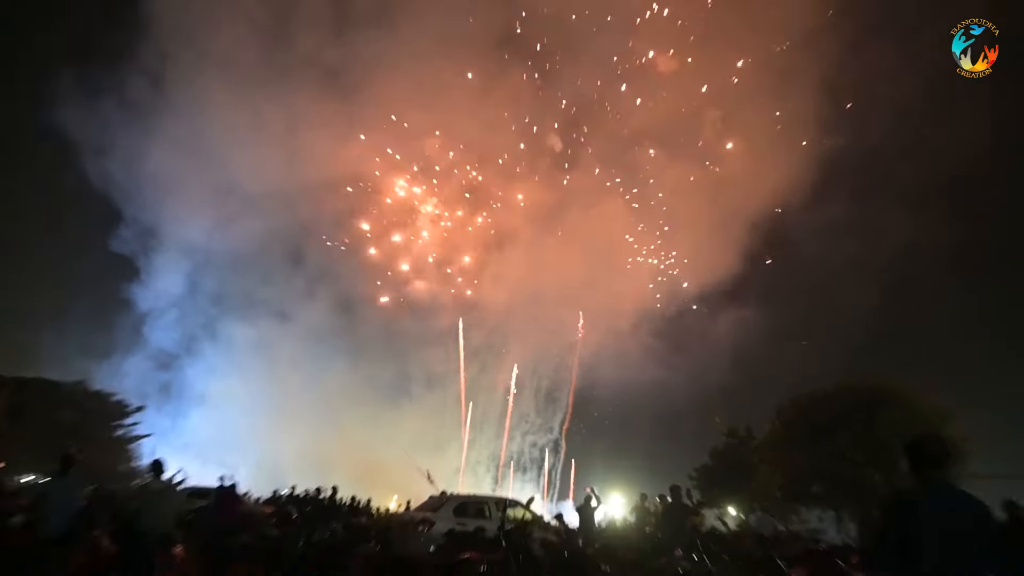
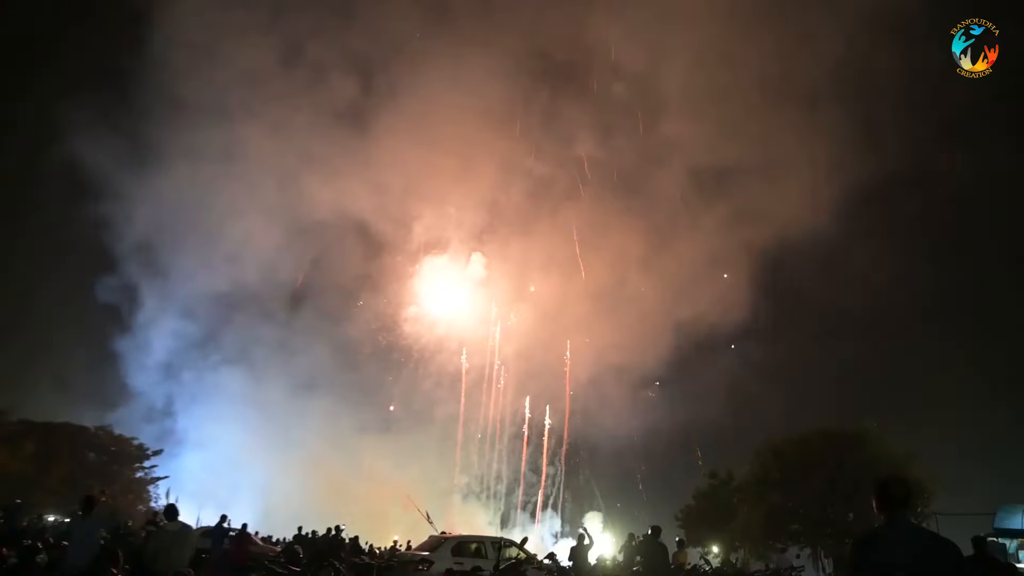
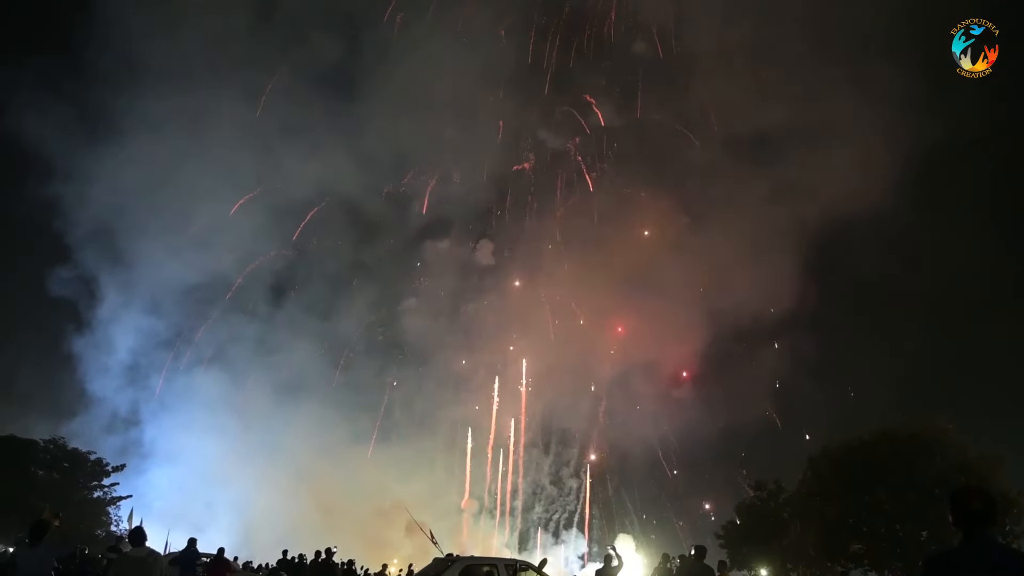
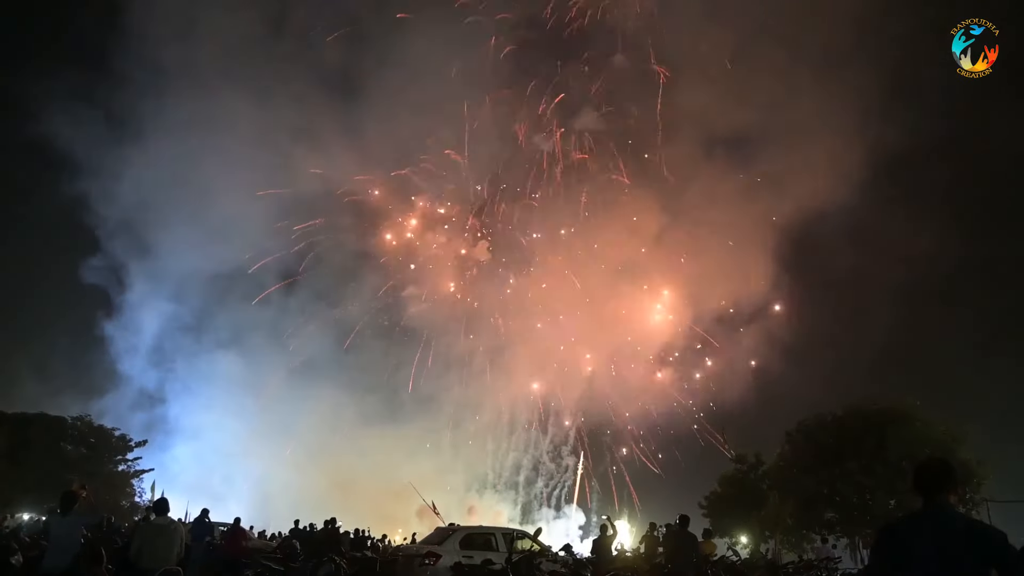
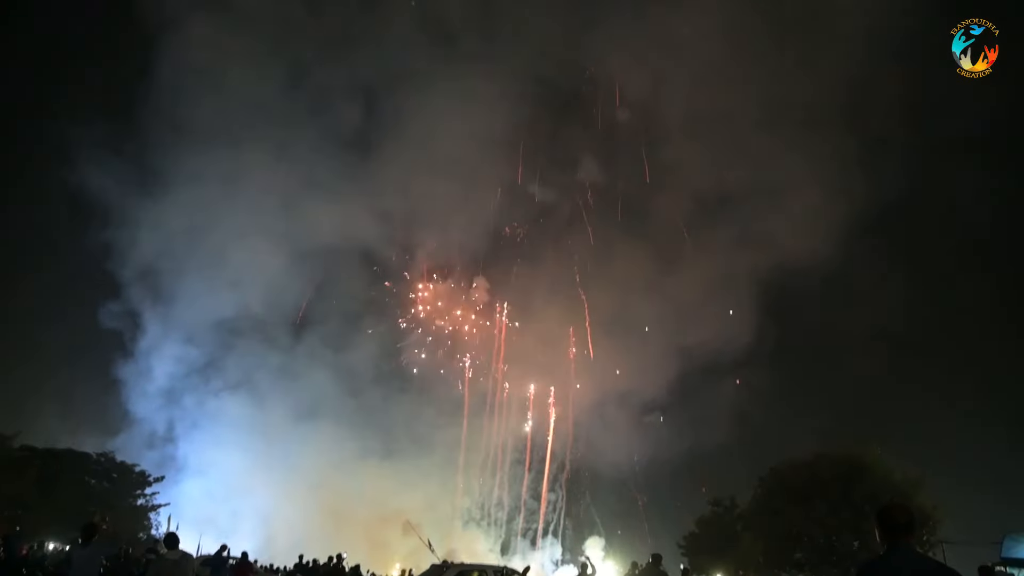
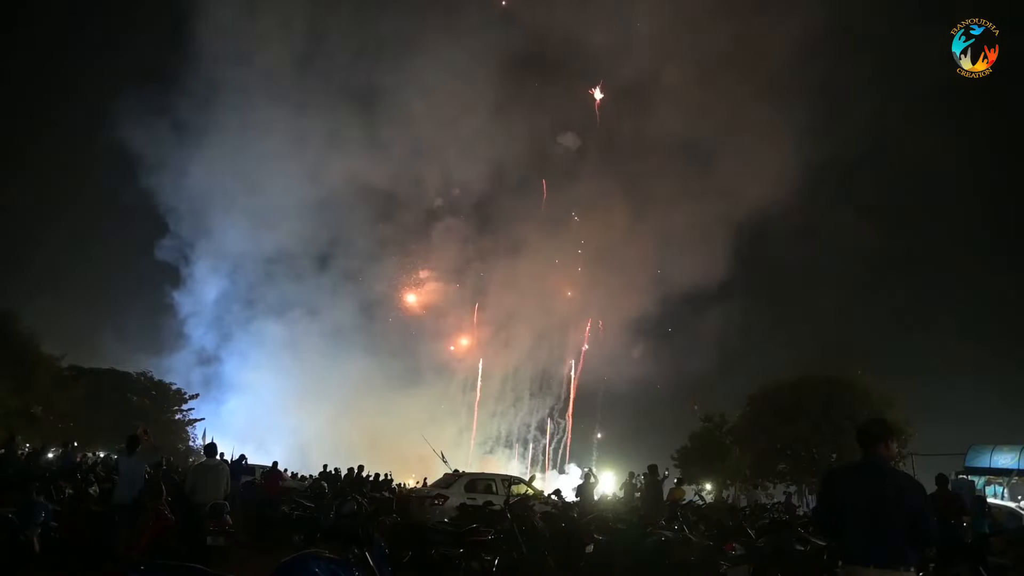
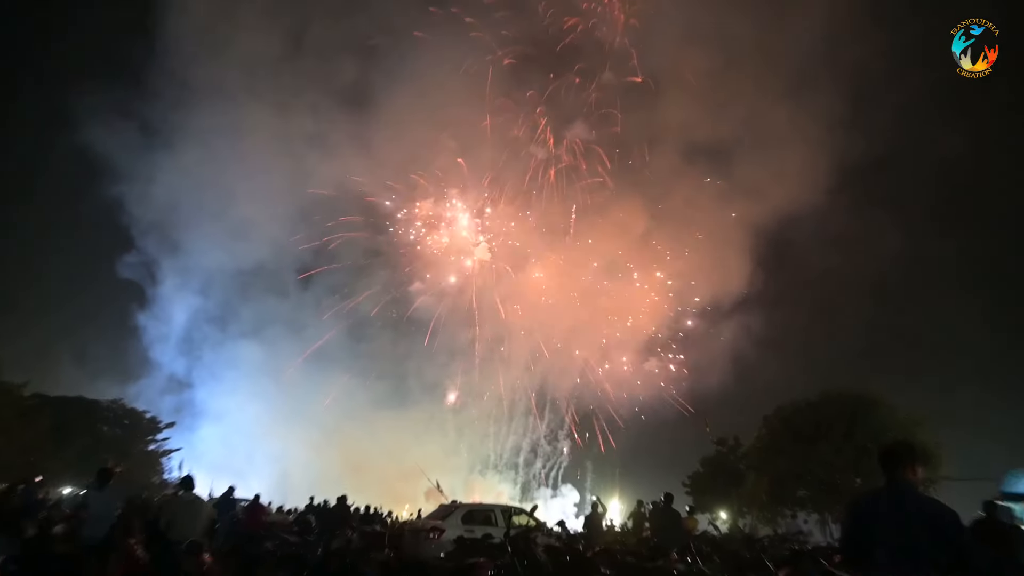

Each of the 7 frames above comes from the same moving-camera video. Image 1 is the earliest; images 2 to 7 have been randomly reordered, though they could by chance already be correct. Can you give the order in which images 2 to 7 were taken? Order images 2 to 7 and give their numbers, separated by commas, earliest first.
6, 7, 4, 3, 2, 5
